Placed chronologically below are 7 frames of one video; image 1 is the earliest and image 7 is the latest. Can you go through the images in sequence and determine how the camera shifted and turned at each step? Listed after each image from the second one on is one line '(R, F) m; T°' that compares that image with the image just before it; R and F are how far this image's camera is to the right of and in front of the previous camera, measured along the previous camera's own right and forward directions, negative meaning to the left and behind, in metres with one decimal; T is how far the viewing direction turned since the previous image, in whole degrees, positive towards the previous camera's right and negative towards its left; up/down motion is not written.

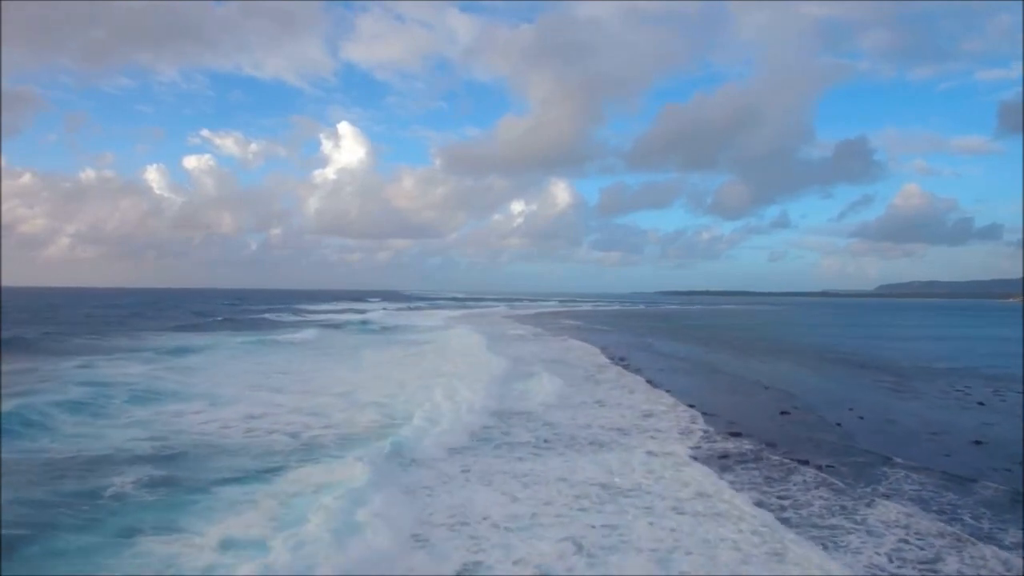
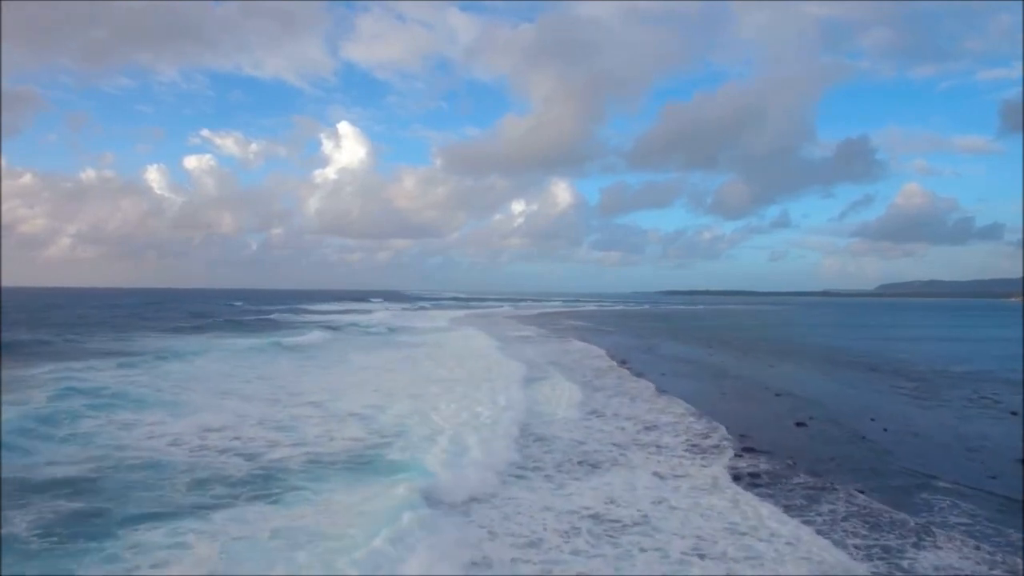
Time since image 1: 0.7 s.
(0.0, +0.3) m; 0°
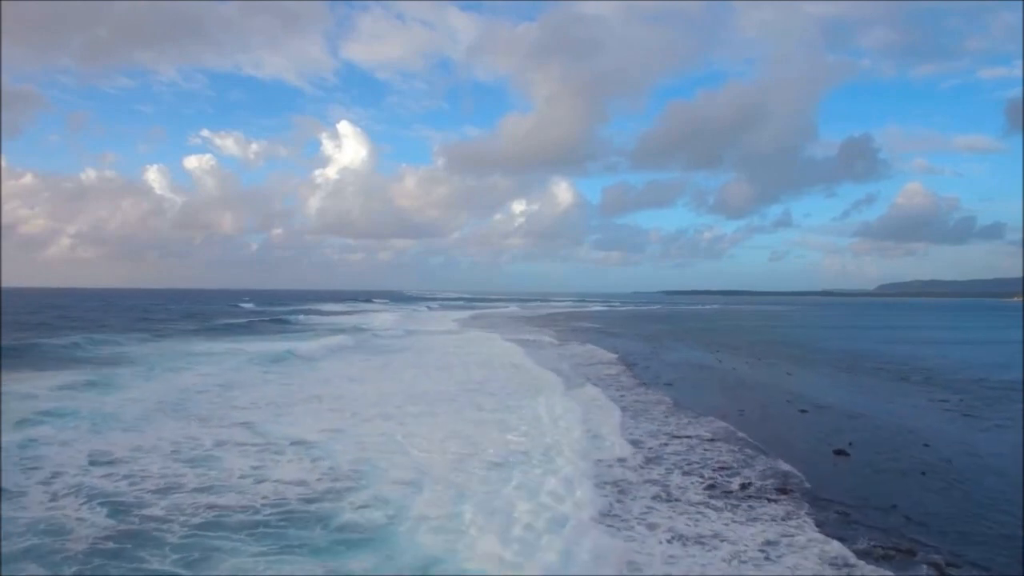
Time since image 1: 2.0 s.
(-0.5, -0.5) m; 0°
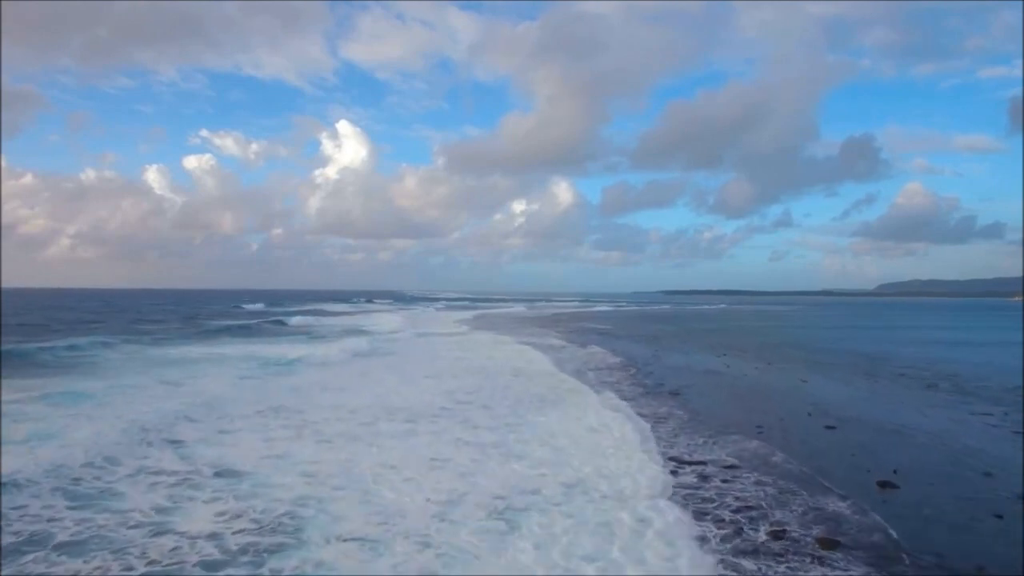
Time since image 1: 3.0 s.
(-0.2, +0.2) m; 0°
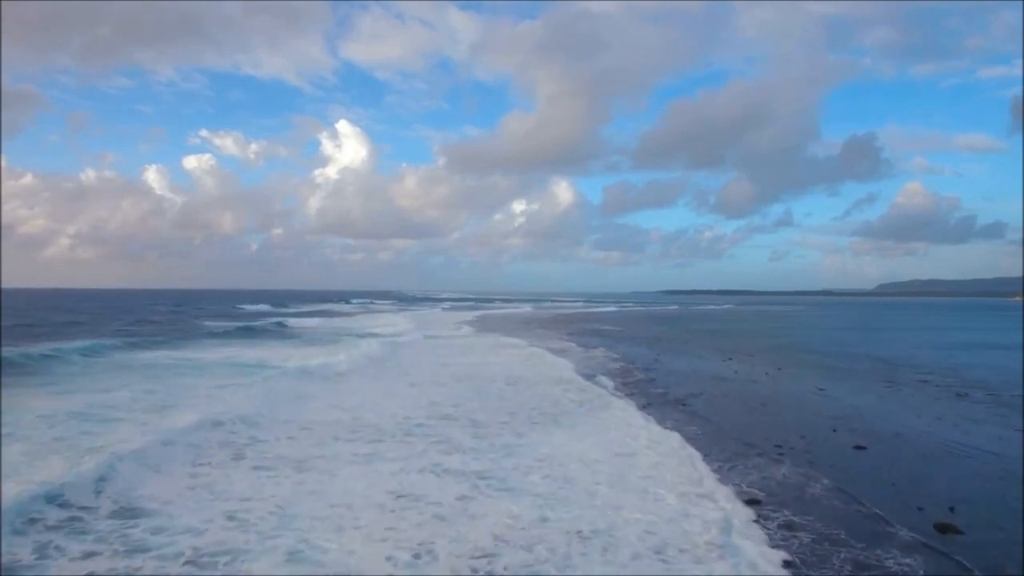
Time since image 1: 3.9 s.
(0.0, +0.2) m; 0°
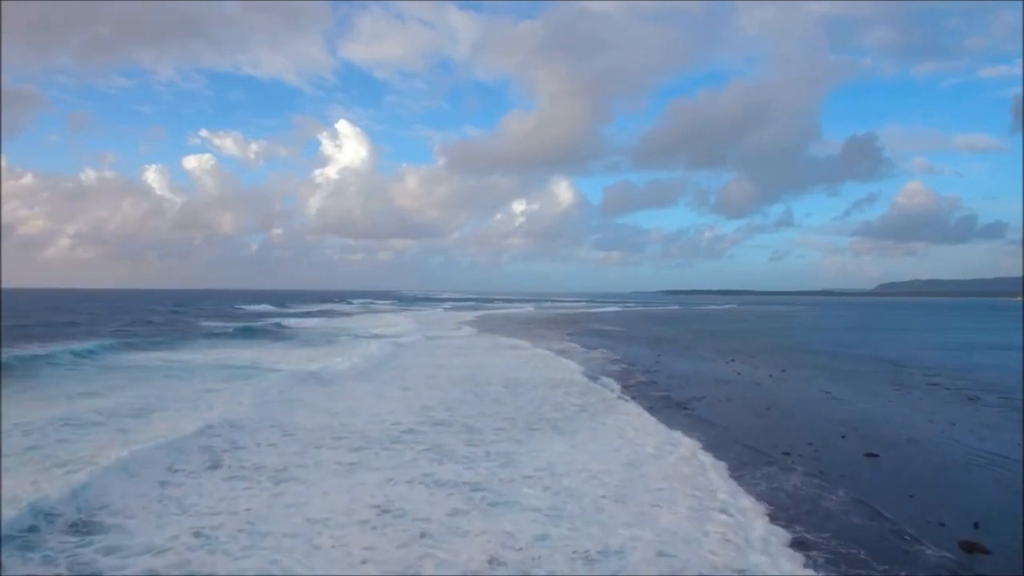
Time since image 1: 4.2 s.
(+0.5, -0.6) m; 0°
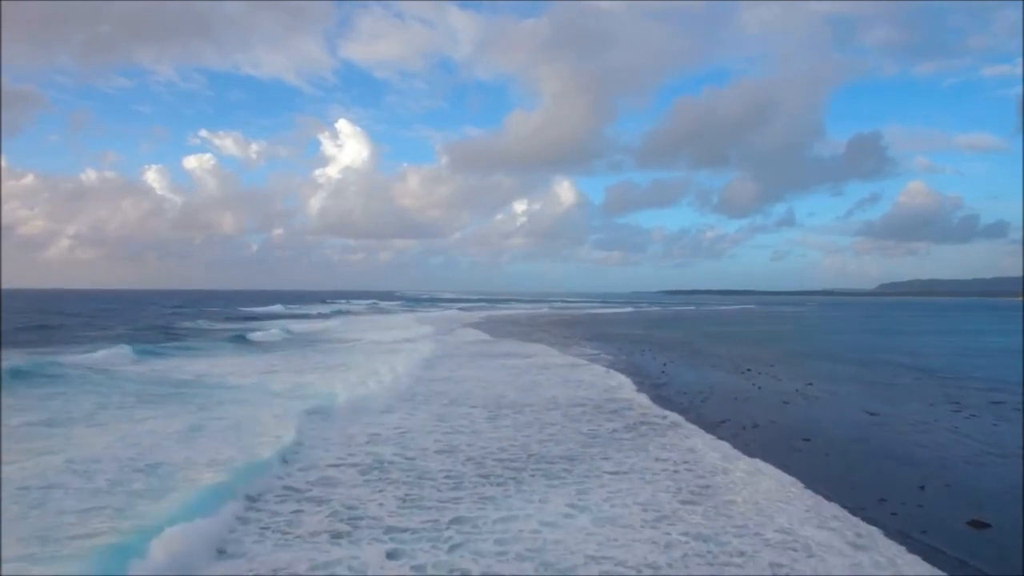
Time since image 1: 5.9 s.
(+0.1, +1.0) m; 0°
